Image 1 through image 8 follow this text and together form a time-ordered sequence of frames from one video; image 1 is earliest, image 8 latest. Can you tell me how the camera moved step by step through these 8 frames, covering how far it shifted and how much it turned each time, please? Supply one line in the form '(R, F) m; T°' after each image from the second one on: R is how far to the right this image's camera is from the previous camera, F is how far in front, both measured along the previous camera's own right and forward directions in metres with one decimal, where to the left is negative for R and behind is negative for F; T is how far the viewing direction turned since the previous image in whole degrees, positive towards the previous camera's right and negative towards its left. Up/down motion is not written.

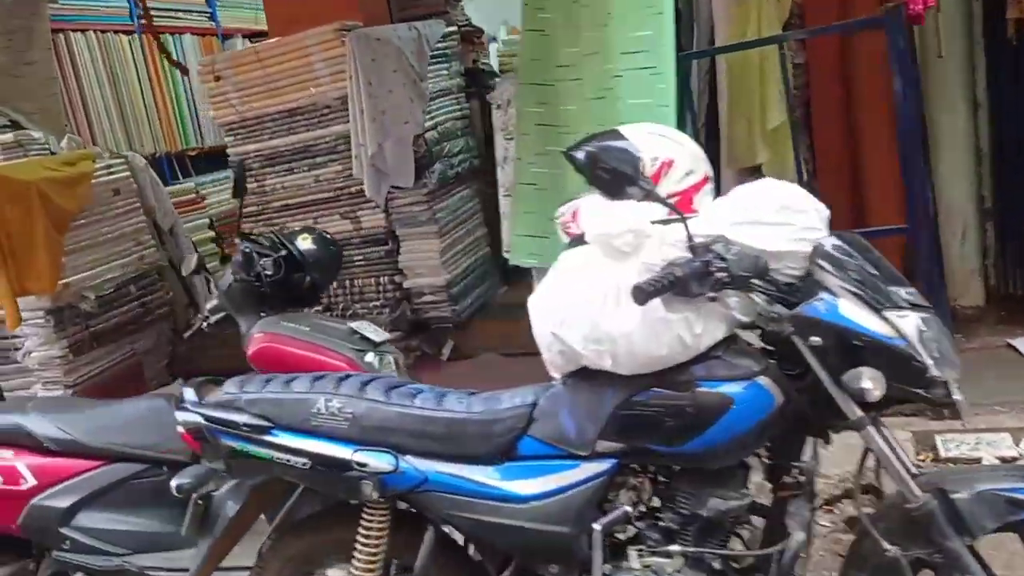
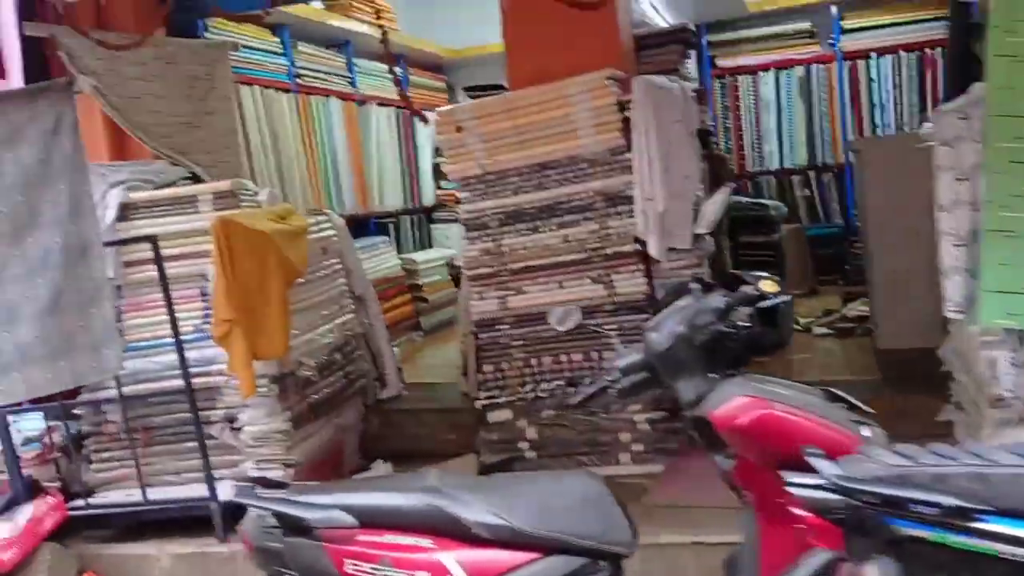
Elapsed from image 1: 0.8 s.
(-1.1, +0.4) m; +1°
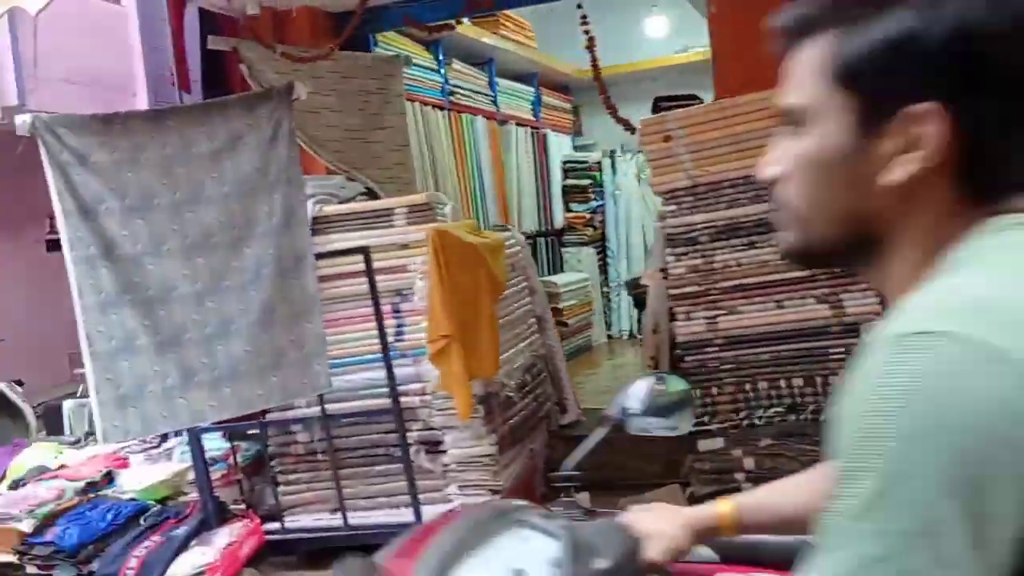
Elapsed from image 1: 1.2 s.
(-0.6, +0.2) m; -4°
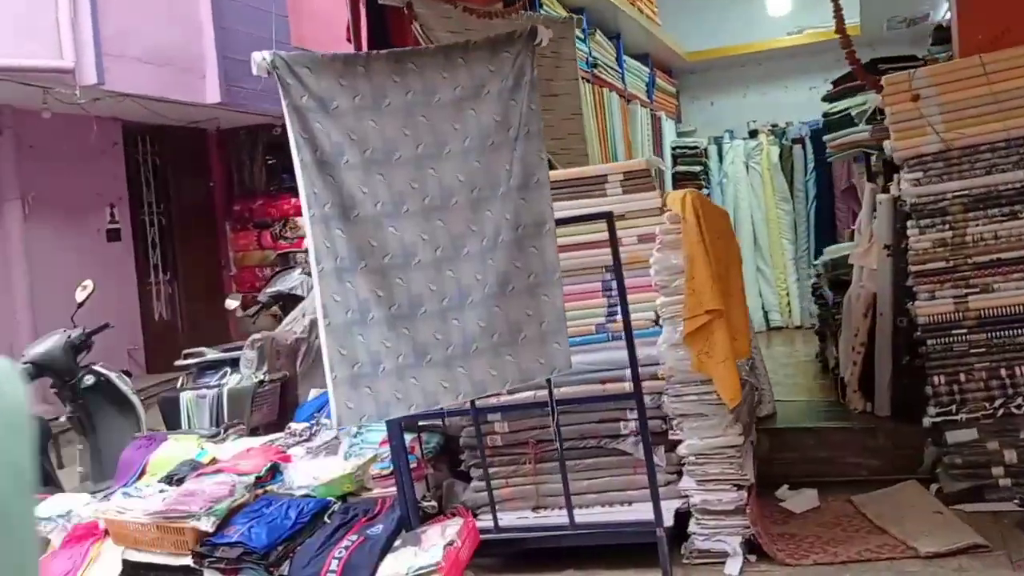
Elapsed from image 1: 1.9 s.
(-0.7, +0.3) m; 0°
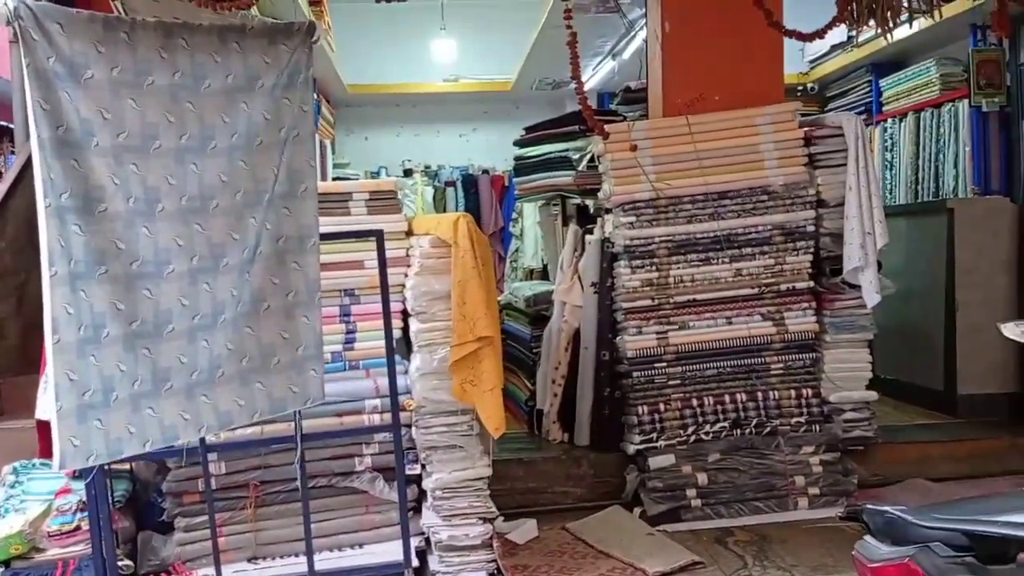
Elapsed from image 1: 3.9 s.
(-0.4, +0.3) m; +25°
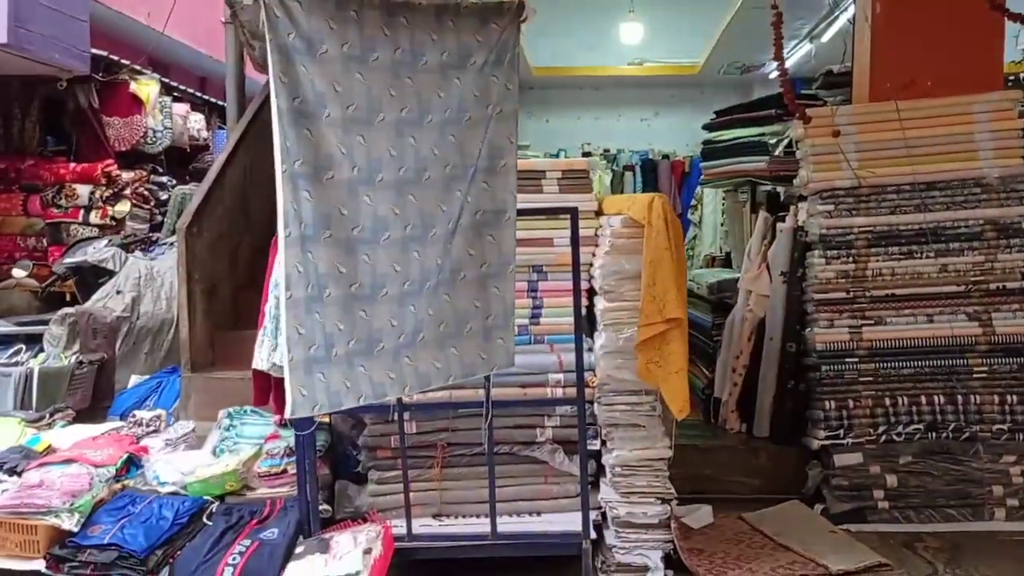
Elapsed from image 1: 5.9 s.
(-0.1, 0.0) m; -10°
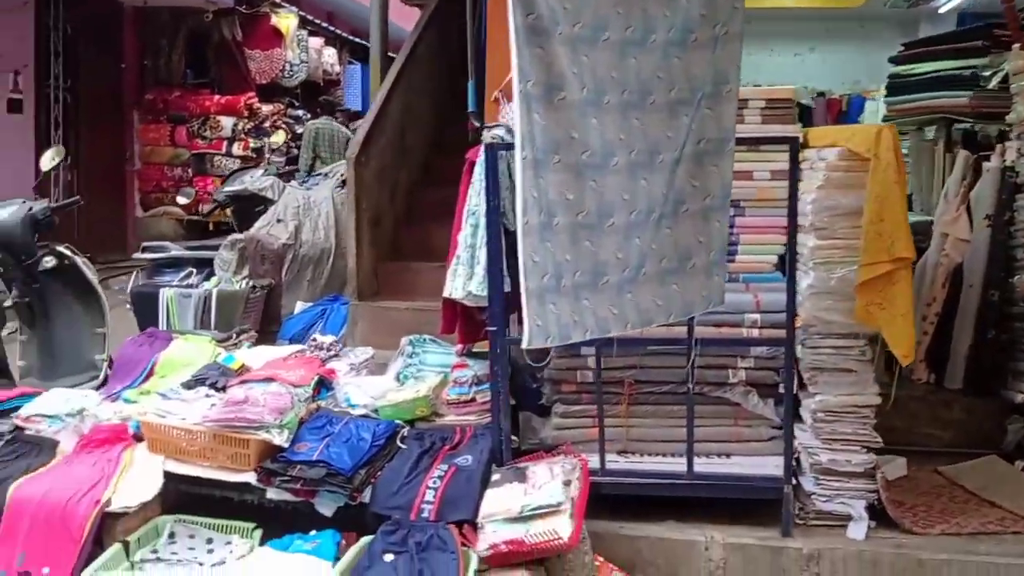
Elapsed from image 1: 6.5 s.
(-0.3, +0.1) m; -6°
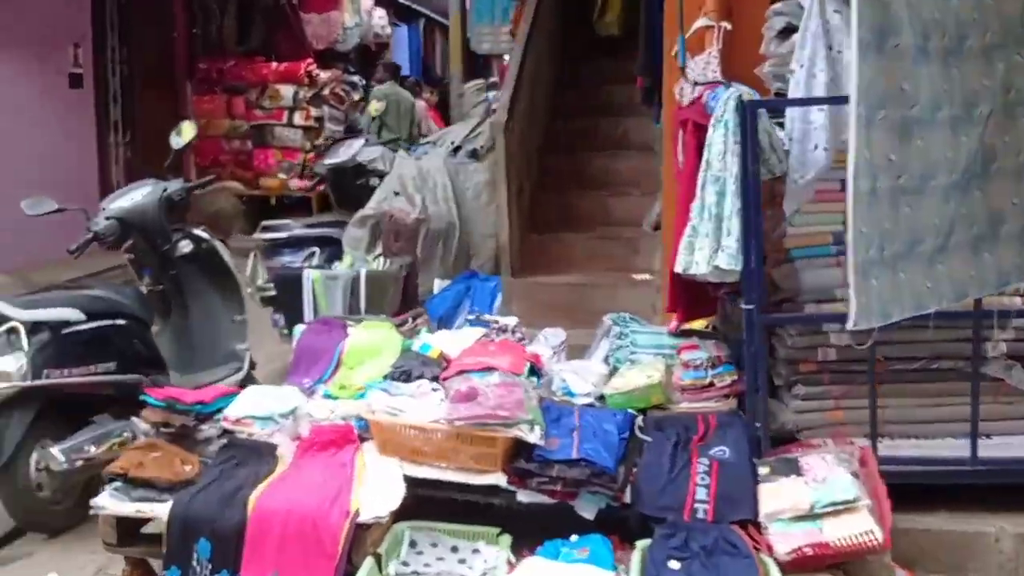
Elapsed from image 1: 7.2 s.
(-0.6, +0.2) m; 0°
